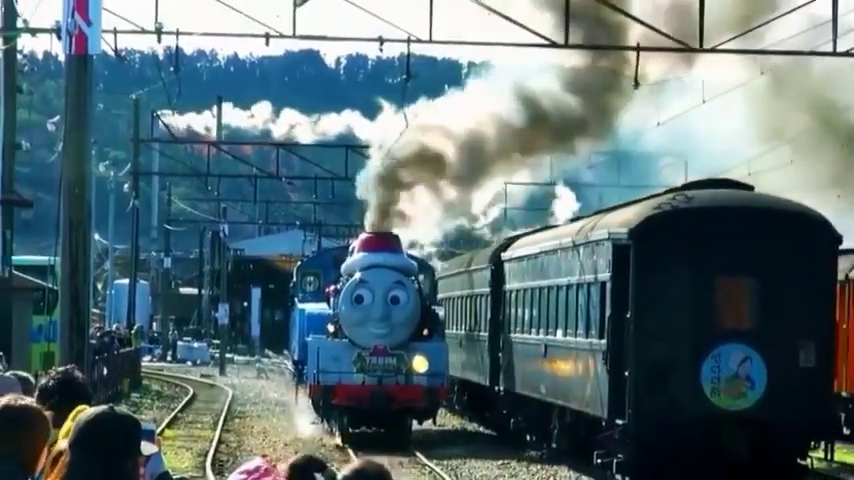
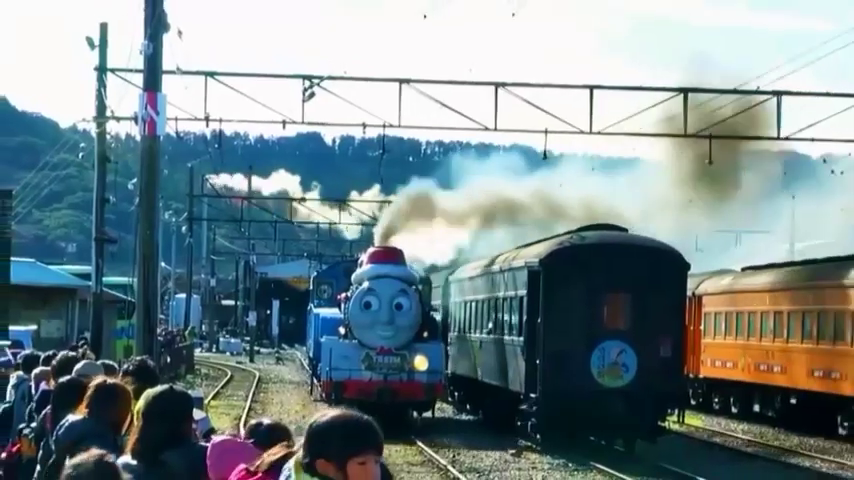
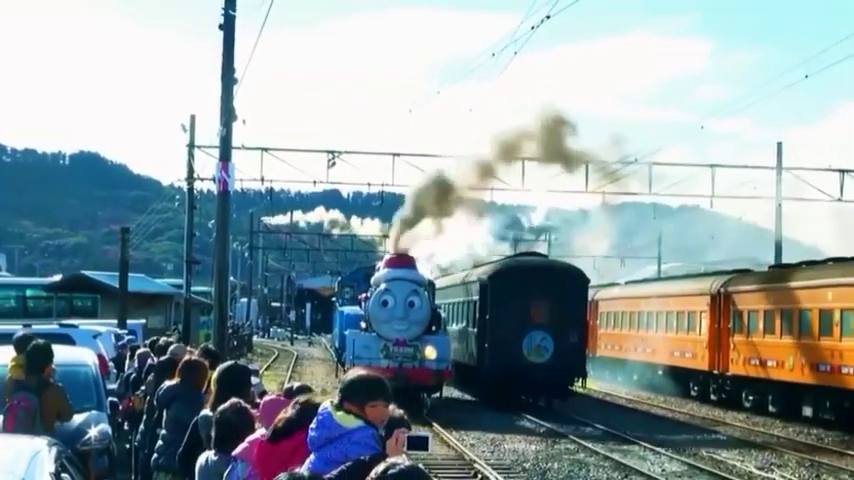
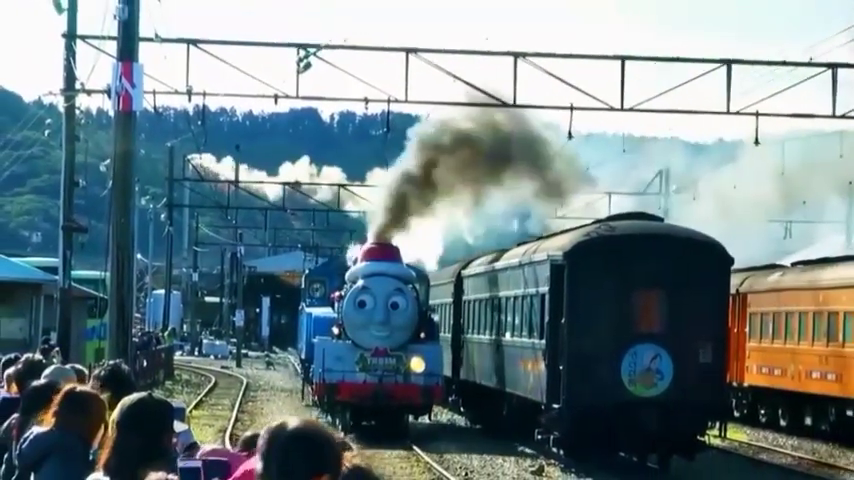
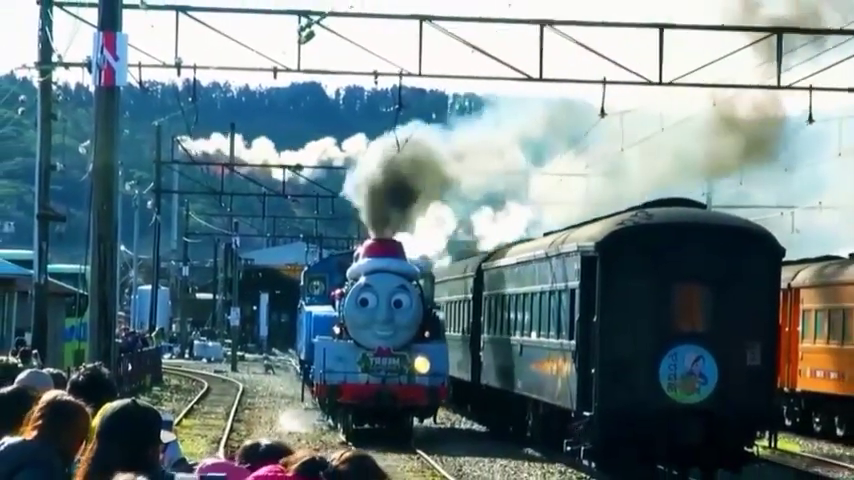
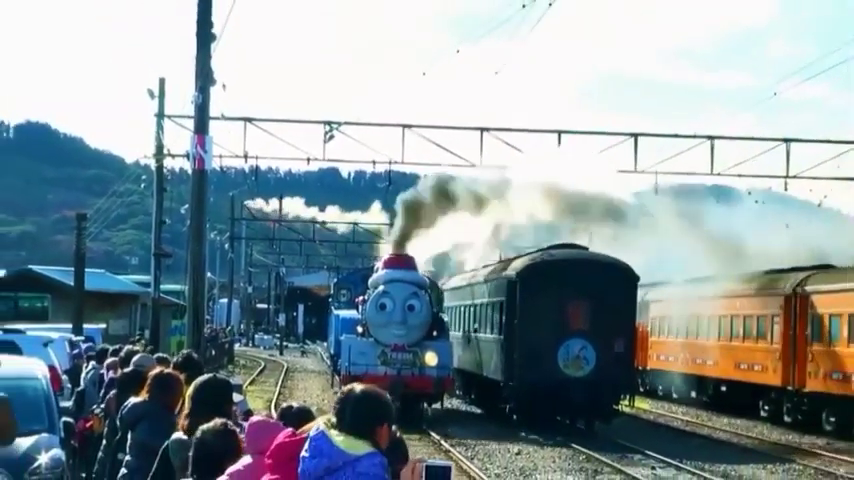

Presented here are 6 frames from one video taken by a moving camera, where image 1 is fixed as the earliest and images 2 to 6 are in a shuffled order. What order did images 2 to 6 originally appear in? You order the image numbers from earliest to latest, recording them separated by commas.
5, 4, 2, 6, 3
